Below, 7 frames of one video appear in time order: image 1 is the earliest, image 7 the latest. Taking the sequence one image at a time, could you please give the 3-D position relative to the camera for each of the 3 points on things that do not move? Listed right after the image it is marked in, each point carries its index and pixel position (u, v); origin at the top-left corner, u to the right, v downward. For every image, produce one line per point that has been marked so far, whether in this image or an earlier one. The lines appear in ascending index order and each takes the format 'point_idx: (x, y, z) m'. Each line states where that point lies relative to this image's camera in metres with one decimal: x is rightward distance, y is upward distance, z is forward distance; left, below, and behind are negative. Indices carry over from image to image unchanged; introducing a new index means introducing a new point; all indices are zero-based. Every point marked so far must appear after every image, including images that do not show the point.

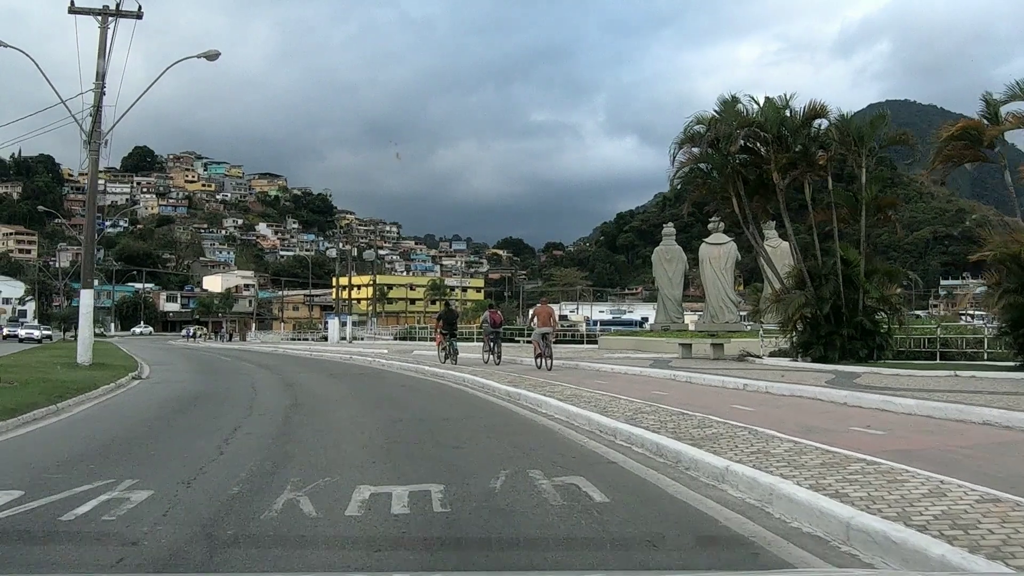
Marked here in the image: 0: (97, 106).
0: (-8.5, +3.7, +16.6) m
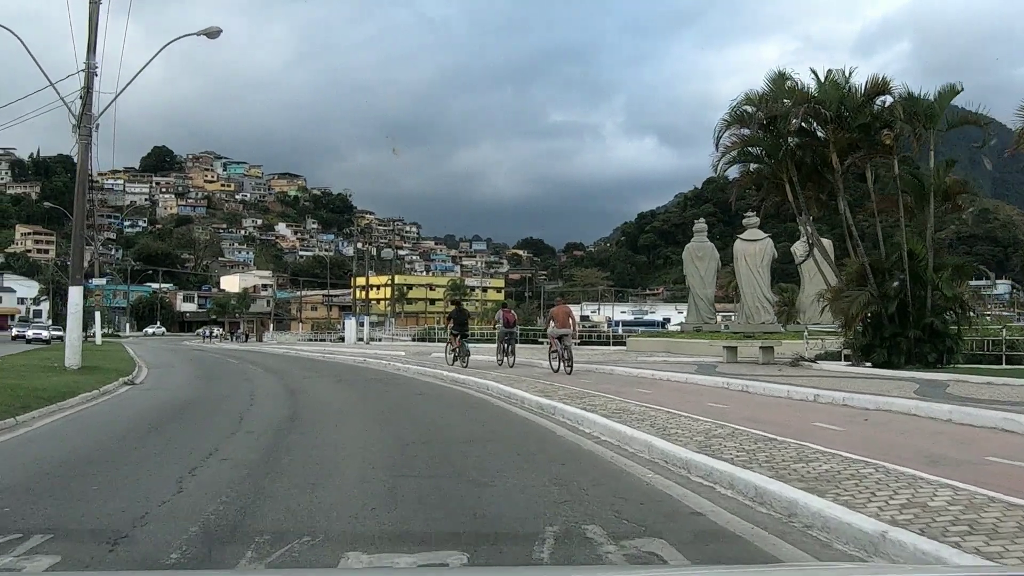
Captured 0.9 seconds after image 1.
0: (-8.0, +3.8, +15.2) m
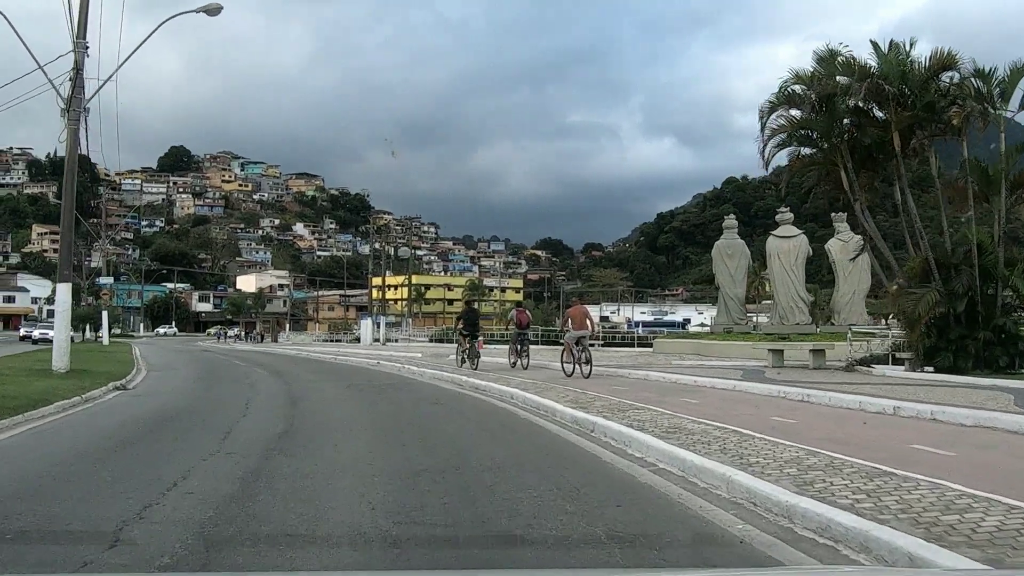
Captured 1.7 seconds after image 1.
0: (-7.6, +3.8, +14.1) m
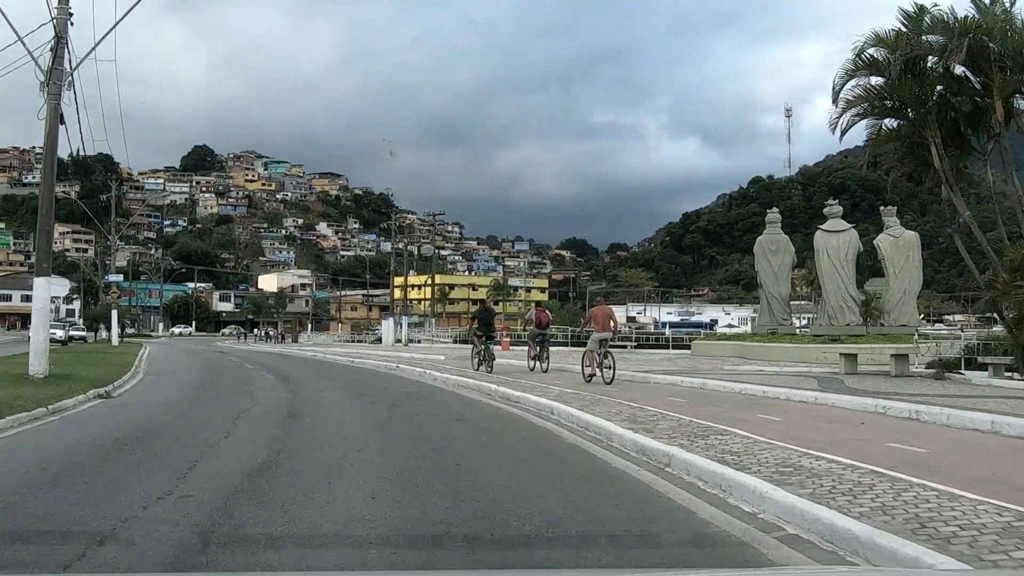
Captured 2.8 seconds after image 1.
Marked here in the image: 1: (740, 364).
0: (-7.0, +3.9, +12.6) m
1: (+5.5, -1.9, +19.6) m
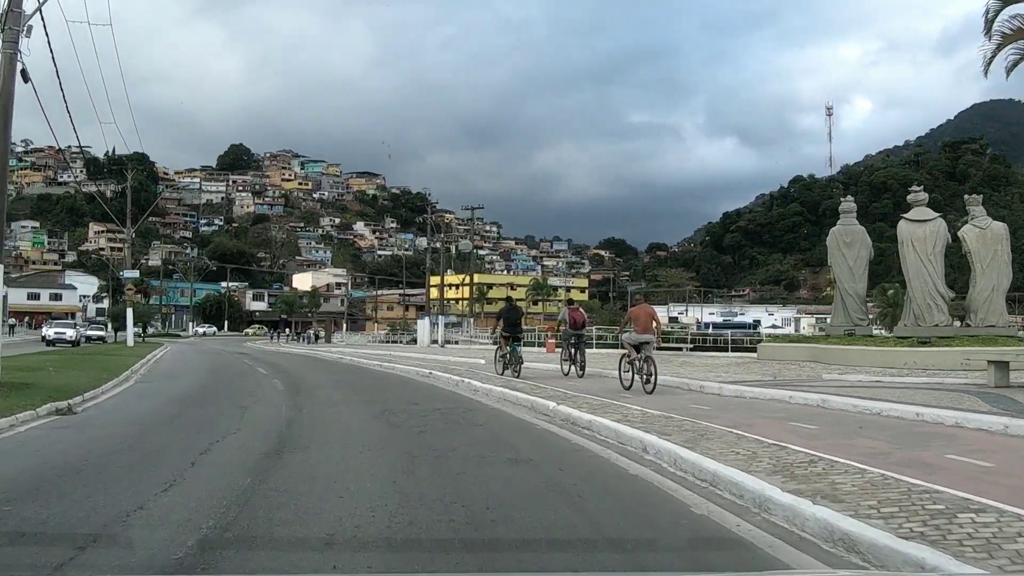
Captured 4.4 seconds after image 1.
0: (-6.3, +4.0, +10.4) m
1: (+6.6, -1.7, +16.9) m
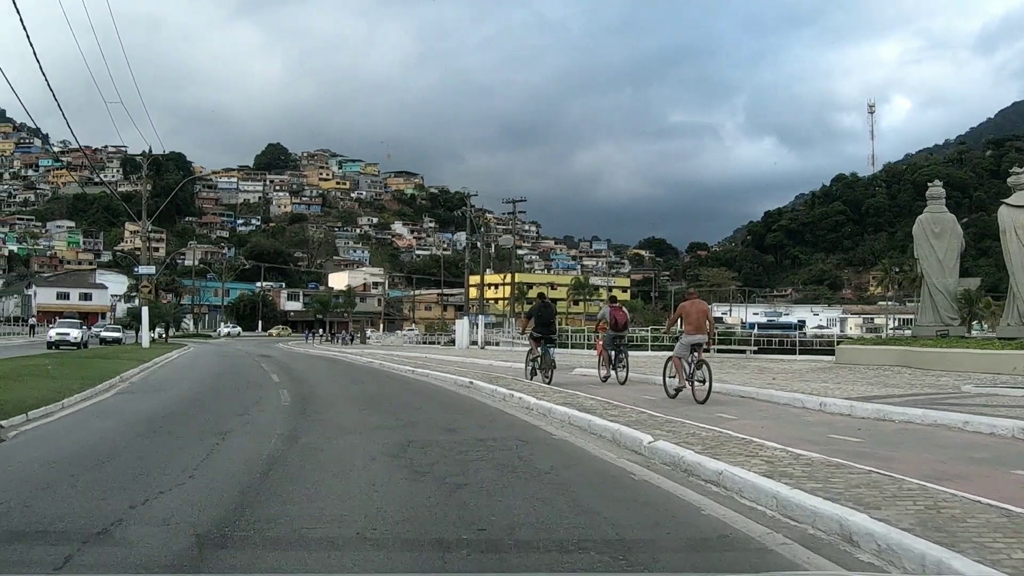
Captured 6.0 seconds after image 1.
0: (-5.7, +4.1, +8.4) m
1: (+7.5, -1.6, +14.2) m
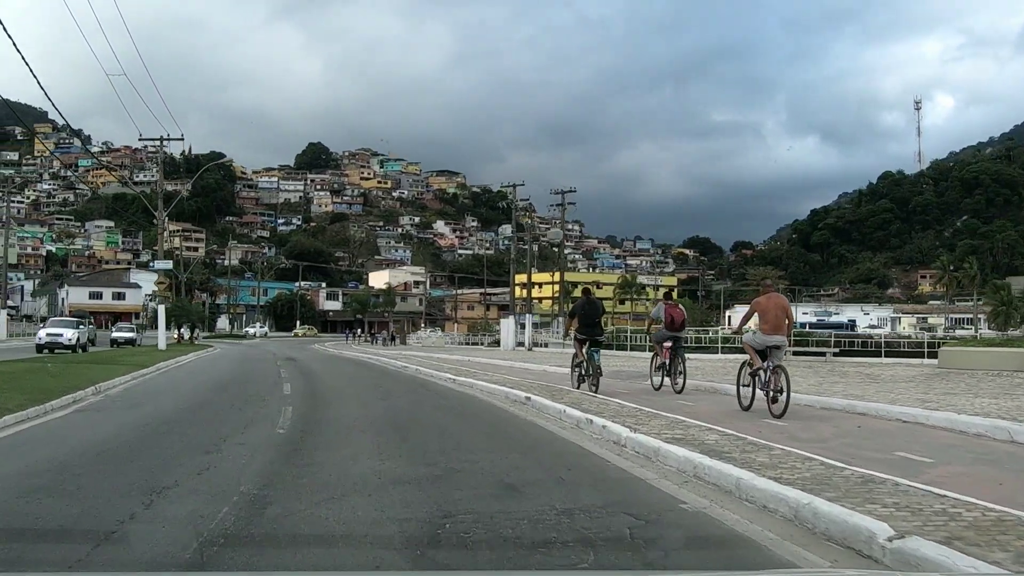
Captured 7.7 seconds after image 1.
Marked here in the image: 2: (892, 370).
0: (-5.1, +4.2, +6.2) m
1: (+8.4, -1.4, +11.3) m
2: (+8.6, -1.9, +18.2) m
